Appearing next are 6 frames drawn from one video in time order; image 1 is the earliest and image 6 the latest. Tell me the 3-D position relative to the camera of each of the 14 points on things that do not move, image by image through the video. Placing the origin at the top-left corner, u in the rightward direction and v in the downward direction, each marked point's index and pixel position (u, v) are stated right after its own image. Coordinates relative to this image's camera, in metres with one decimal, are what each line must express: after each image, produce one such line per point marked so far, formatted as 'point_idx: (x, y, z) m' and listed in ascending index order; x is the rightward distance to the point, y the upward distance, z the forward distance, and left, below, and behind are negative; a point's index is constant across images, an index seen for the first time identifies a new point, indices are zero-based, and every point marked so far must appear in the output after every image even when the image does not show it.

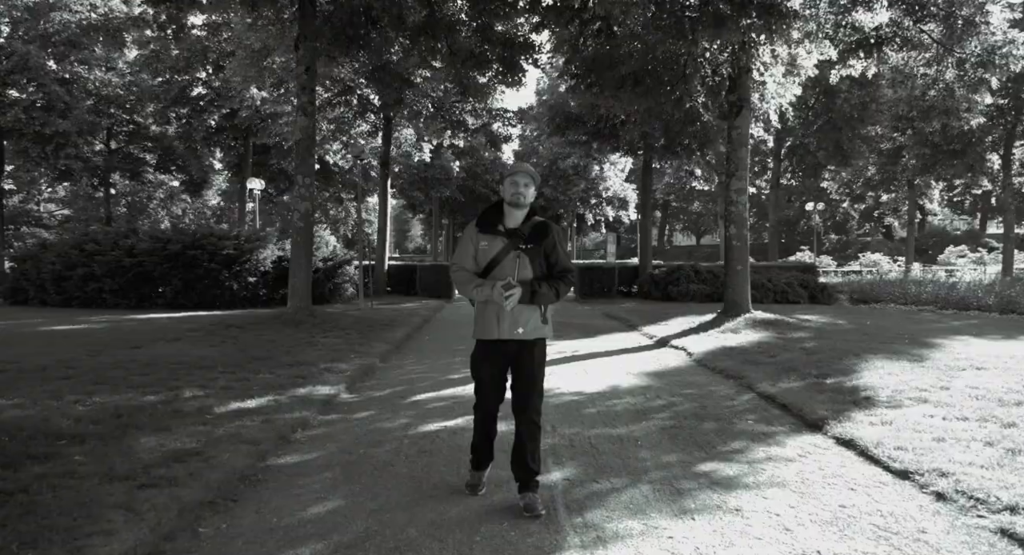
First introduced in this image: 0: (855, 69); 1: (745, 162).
0: (+6.6, +4.0, +15.1) m
1: (+4.2, +2.1, +14.2) m
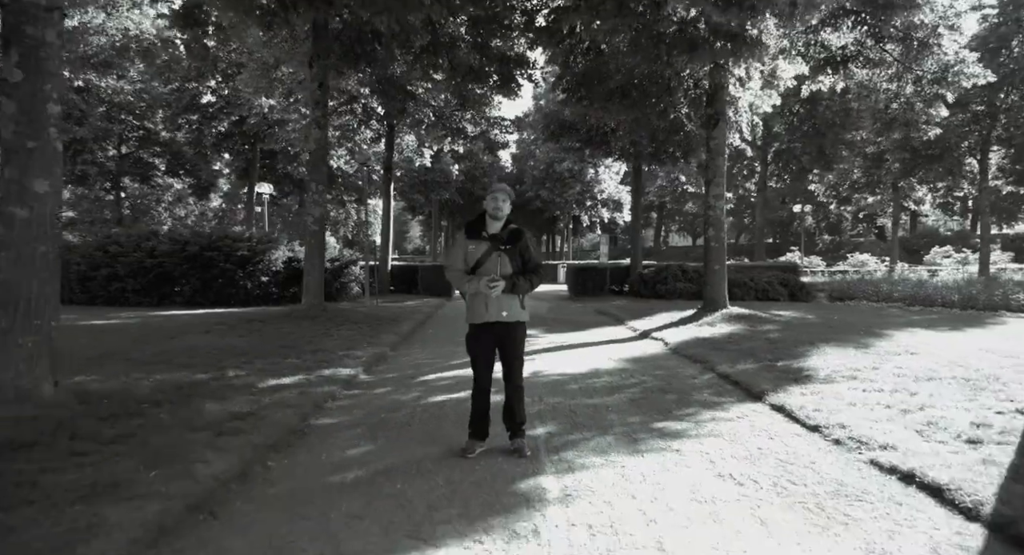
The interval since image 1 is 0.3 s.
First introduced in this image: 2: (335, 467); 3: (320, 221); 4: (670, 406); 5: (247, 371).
0: (+6.5, +4.1, +16.3) m
1: (+4.1, +2.1, +15.5) m
2: (-1.1, -1.2, +5.0) m
3: (-3.8, +1.1, +15.6) m
4: (+1.4, -1.1, +6.8) m
5: (-2.8, -1.0, +8.3) m
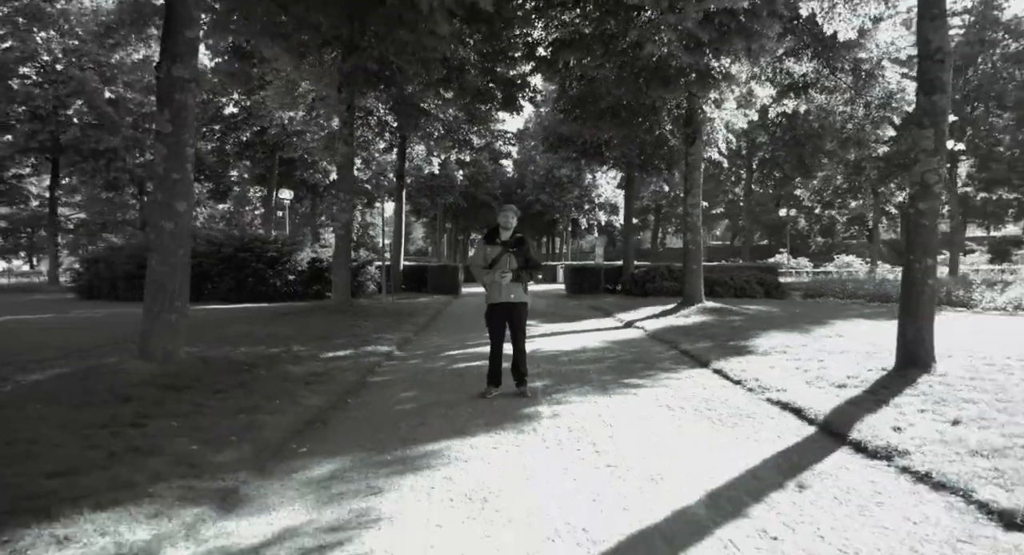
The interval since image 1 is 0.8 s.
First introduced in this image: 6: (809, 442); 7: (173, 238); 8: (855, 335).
0: (+6.6, +4.1, +18.5) m
1: (+4.2, +2.2, +17.6) m
2: (-1.1, -1.1, +7.2) m
3: (-3.7, +1.2, +17.8) m
4: (+1.4, -1.1, +9.0) m
5: (-2.8, -0.9, +10.4) m
6: (+2.1, -1.1, +5.4) m
7: (-3.4, +0.4, +7.7) m
8: (+5.0, -0.8, +11.4) m
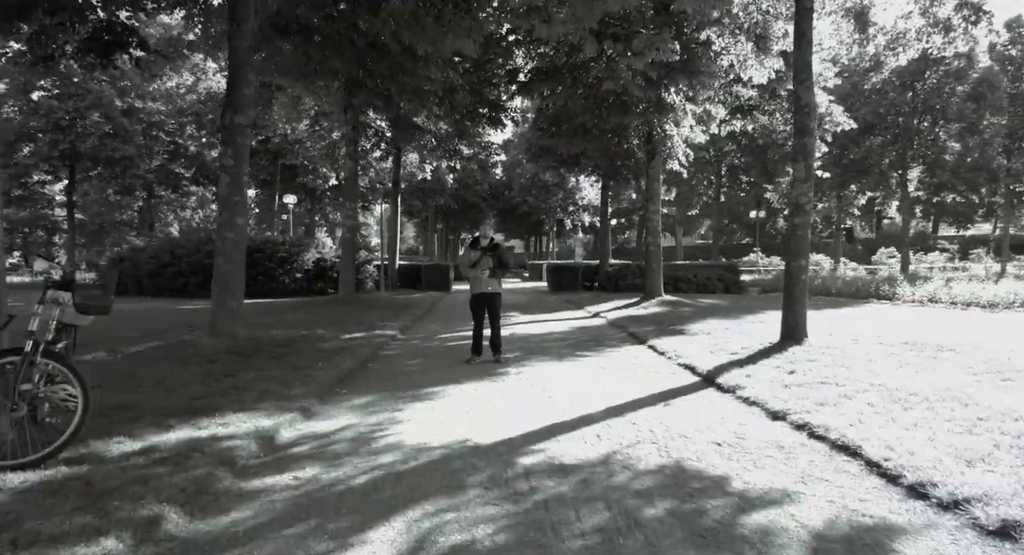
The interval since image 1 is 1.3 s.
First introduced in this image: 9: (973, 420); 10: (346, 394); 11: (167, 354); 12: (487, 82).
0: (+6.2, +4.2, +21.1) m
1: (+3.8, +2.2, +20.2) m
2: (-1.3, -1.1, +9.6) m
3: (-4.1, +1.2, +20.2) m
4: (+1.1, -1.0, +11.5) m
5: (-3.1, -0.9, +12.9) m
6: (+1.8, -1.1, +8.0) m
7: (-3.6, +0.4, +10.2) m
8: (+4.7, -0.8, +14.0) m
9: (+3.2, -1.0, +5.4) m
10: (-1.6, -1.1, +7.6) m
11: (-4.1, -0.9, +9.2) m
12: (-0.5, +4.5, +17.8) m
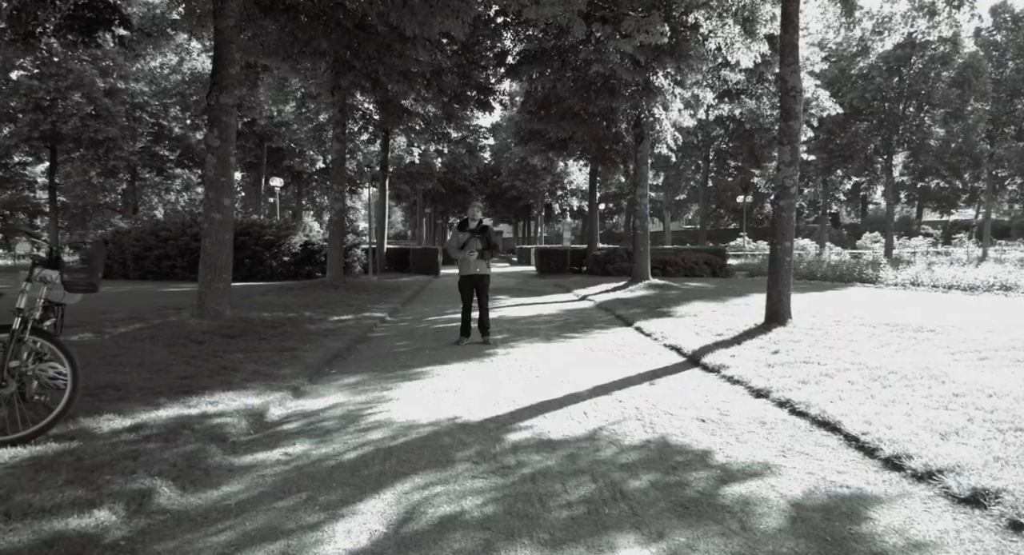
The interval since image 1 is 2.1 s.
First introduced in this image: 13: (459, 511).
0: (+5.8, +4.6, +21.1) m
1: (+3.5, +2.7, +20.3) m
2: (-1.5, -0.9, +9.7) m
3: (-4.5, +1.6, +20.2) m
4: (+1.0, -0.7, +11.6) m
5: (-3.3, -0.6, +12.9) m
6: (+1.7, -0.9, +8.1) m
7: (-3.8, +0.7, +10.2) m
8: (+4.5, -0.5, +14.2) m
9: (+3.1, -0.8, +5.5) m
10: (-1.7, -0.9, +7.7) m
11: (-4.3, -0.7, +9.2) m
12: (-0.8, +4.9, +17.8) m
13: (-0.3, -1.1, +3.7) m
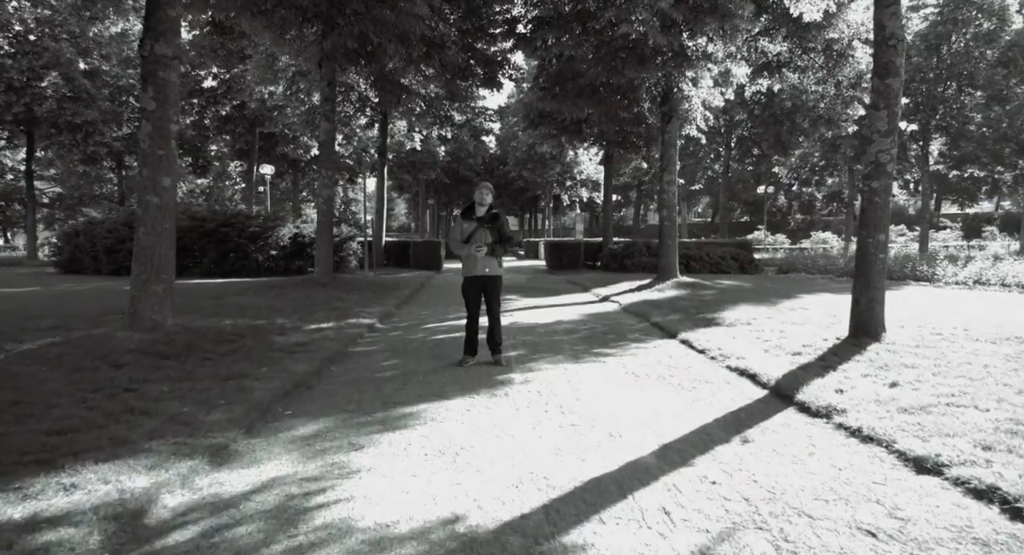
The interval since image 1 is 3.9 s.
0: (+6.1, +4.7, +18.9) m
1: (+3.7, +2.7, +18.0) m
2: (-1.3, -0.9, +7.5) m
3: (-4.2, +1.7, +18.0) m
4: (+1.2, -0.7, +9.4) m
5: (-3.1, -0.6, +10.8) m
6: (+1.9, -0.9, +5.9) m
7: (-3.6, +0.7, +8.0) m
8: (+4.7, -0.5, +11.9) m
9: (+3.3, -0.9, +3.3) m
10: (-1.6, -1.0, +5.5) m
11: (-4.1, -0.7, +7.1) m
12: (-0.6, +4.9, +15.5) m
13: (-0.1, -1.2, +1.5) m
